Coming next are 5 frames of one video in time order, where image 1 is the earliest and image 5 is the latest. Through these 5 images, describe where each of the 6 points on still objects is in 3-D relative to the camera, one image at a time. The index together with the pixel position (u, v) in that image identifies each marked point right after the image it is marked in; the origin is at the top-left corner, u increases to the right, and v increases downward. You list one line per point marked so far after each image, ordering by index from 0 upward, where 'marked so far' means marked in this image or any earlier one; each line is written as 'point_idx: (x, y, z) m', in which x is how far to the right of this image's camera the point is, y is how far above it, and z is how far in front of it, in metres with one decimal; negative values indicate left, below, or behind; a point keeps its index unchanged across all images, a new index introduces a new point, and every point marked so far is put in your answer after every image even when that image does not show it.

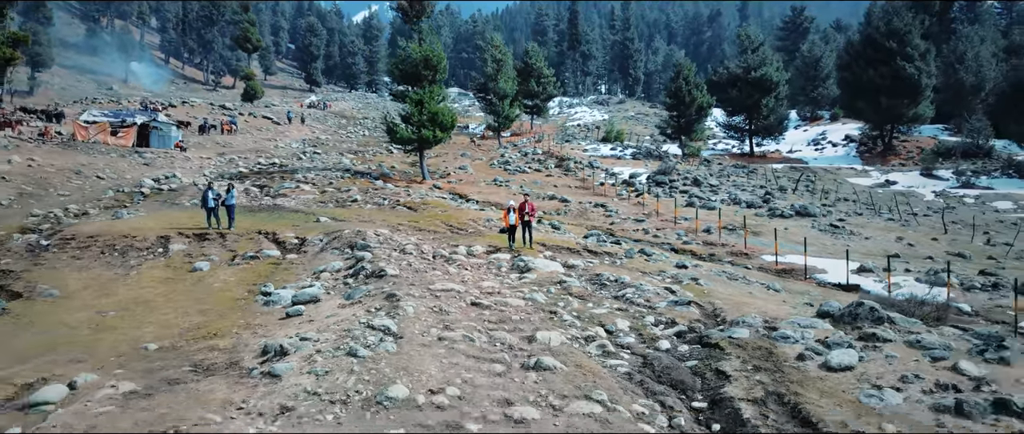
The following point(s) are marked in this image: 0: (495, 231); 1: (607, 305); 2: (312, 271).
0: (-0.3, -0.2, +15.7) m
1: (+1.0, -0.9, +9.7) m
2: (-2.7, -0.7, +11.7) m
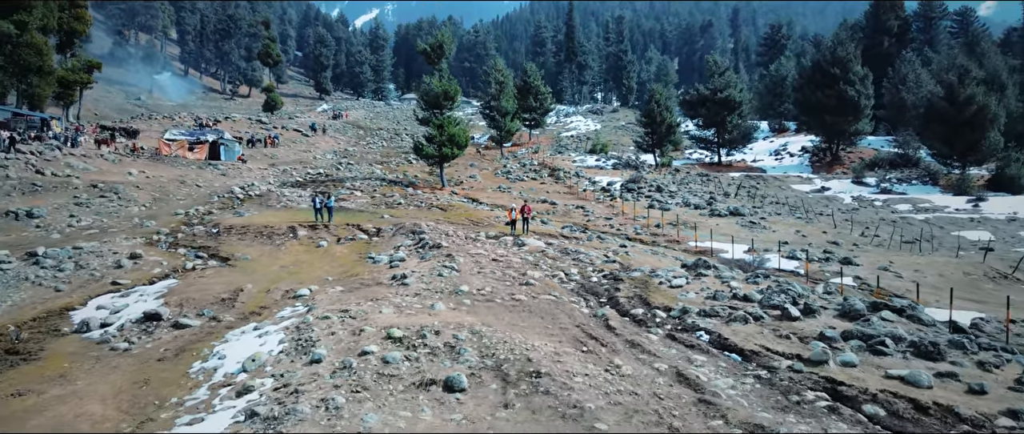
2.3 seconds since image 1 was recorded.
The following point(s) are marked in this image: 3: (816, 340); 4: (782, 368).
0: (-0.2, -0.2, +23.4) m
1: (+1.1, -0.9, +17.4) m
2: (-2.6, -0.6, +19.3) m
3: (+4.0, -1.6, +11.6) m
4: (+3.2, -1.8, +10.4) m
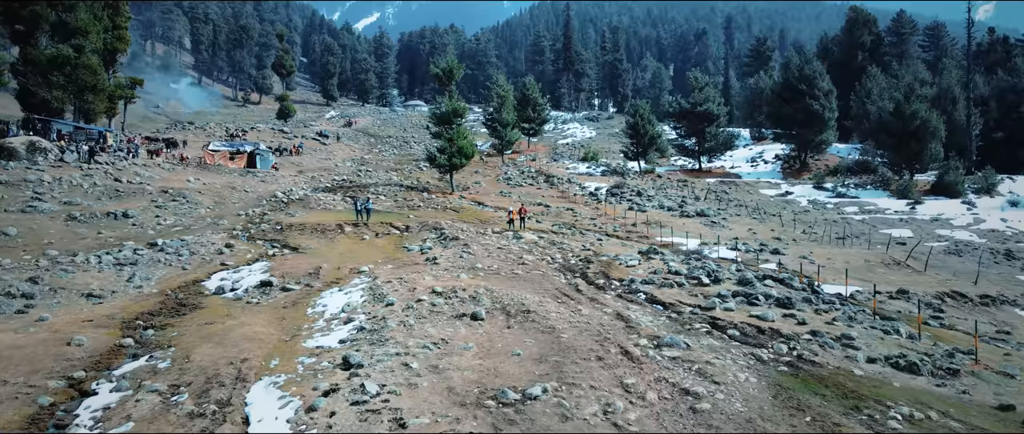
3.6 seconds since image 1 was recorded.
0: (-0.2, -0.2, +29.2) m
1: (+1.1, -0.8, +23.2) m
2: (-2.6, -0.6, +25.1) m
3: (+4.0, -1.6, +17.4) m
4: (+3.2, -1.7, +16.2) m
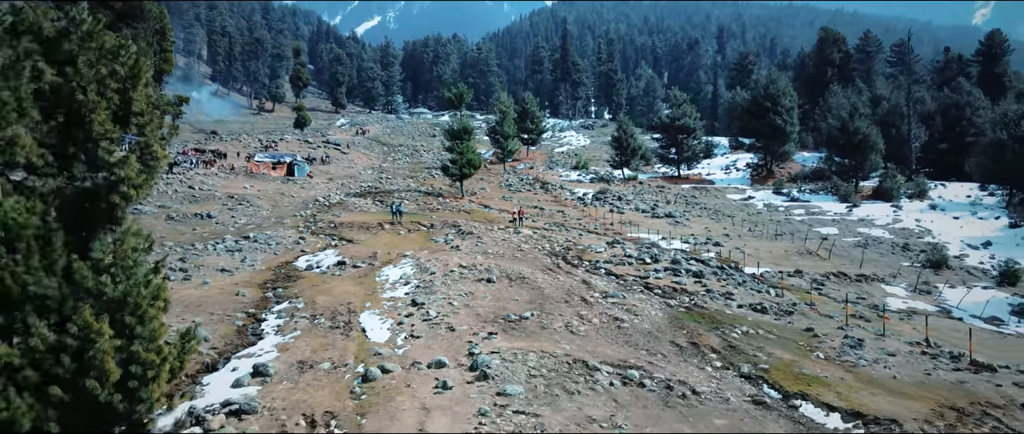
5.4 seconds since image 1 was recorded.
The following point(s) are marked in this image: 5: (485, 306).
0: (-0.2, -0.2, +37.2) m
1: (+1.1, -0.8, +31.2) m
2: (-2.6, -0.6, +33.1) m
3: (+4.0, -1.5, +25.3) m
4: (+3.2, -1.7, +24.2) m
5: (-0.6, -2.0, +19.9) m
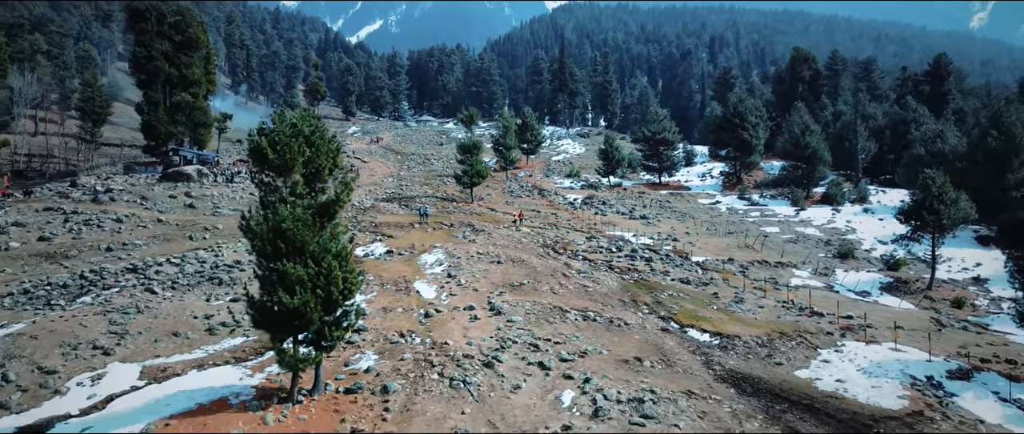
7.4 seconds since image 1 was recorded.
0: (-0.1, -0.3, +46.8) m
1: (+1.2, -0.9, +40.8) m
2: (-2.5, -0.7, +42.7) m
3: (+4.1, -1.6, +35.0) m
4: (+3.3, -1.7, +33.9) m
5: (-0.5, -2.0, +29.6) m
